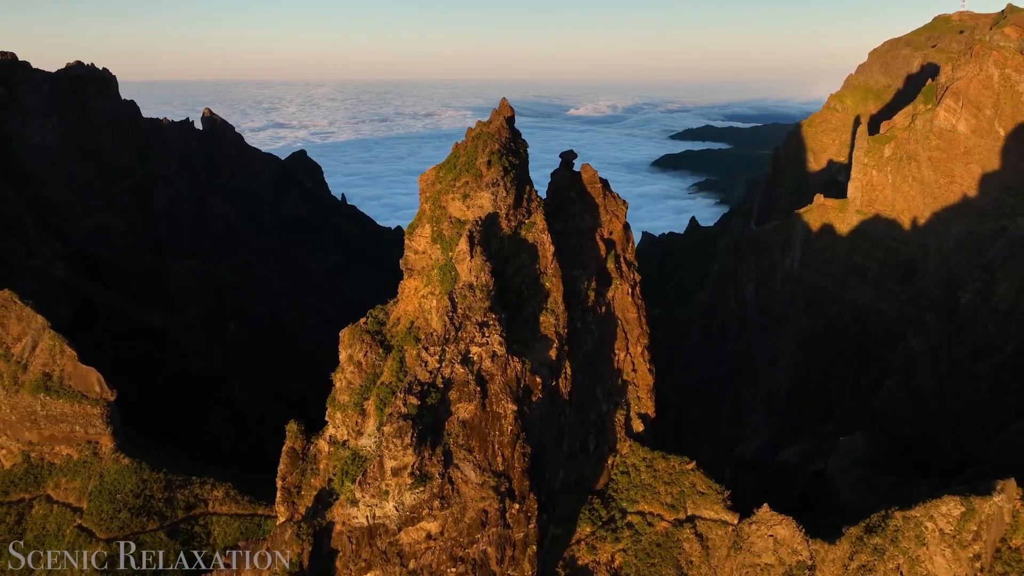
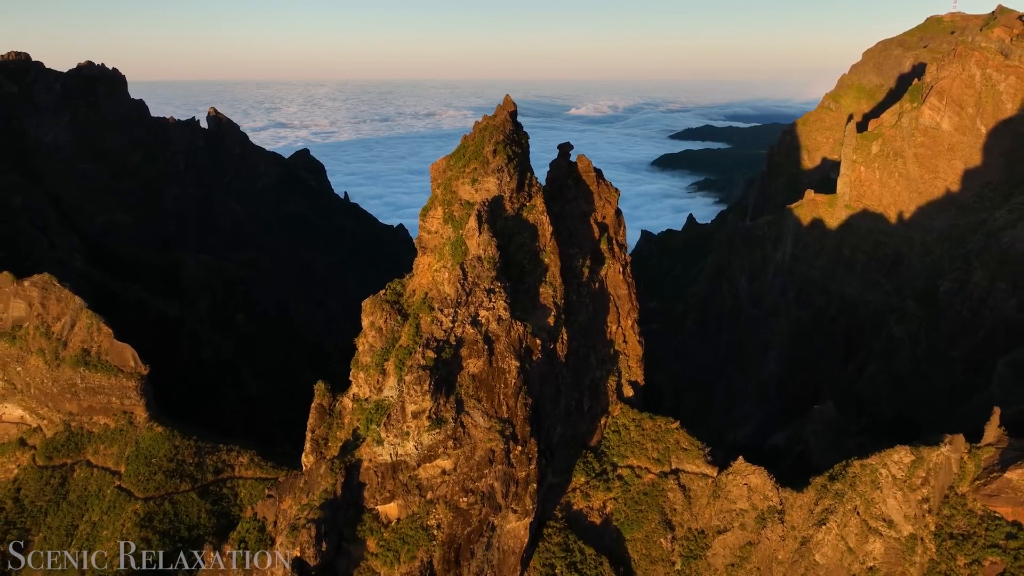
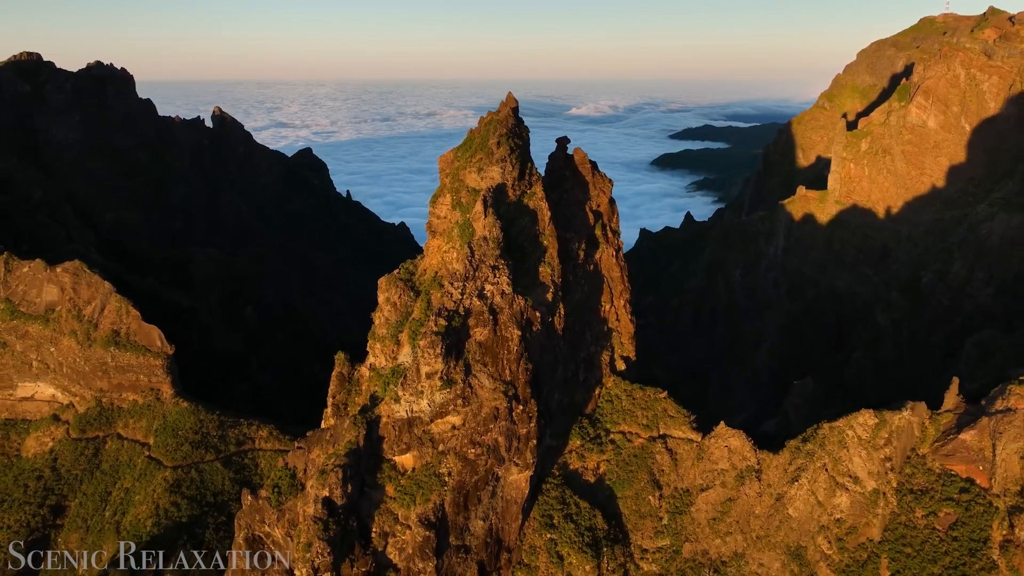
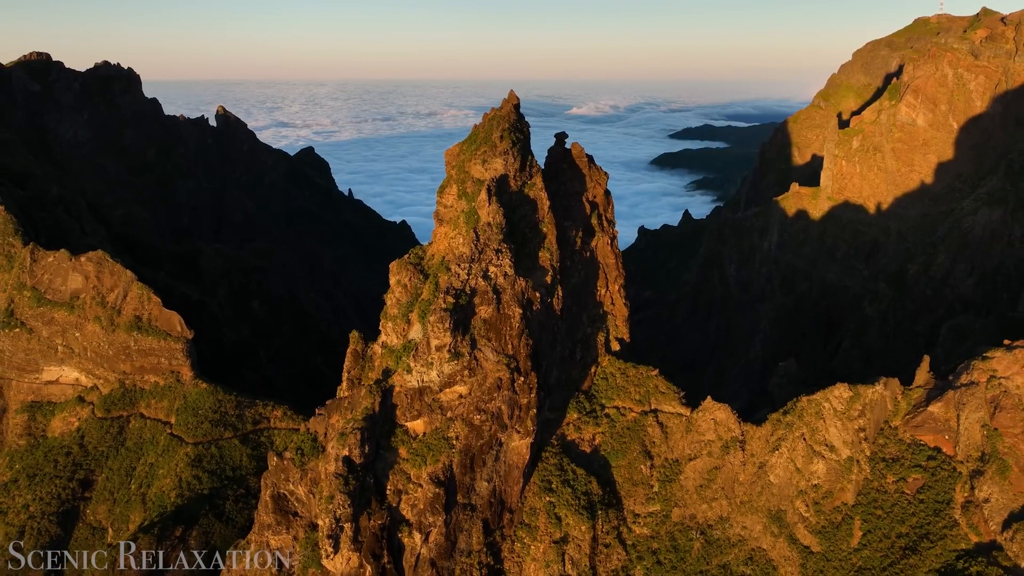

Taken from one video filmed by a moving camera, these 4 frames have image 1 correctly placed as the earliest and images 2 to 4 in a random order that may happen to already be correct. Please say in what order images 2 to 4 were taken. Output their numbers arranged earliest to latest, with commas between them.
2, 3, 4
